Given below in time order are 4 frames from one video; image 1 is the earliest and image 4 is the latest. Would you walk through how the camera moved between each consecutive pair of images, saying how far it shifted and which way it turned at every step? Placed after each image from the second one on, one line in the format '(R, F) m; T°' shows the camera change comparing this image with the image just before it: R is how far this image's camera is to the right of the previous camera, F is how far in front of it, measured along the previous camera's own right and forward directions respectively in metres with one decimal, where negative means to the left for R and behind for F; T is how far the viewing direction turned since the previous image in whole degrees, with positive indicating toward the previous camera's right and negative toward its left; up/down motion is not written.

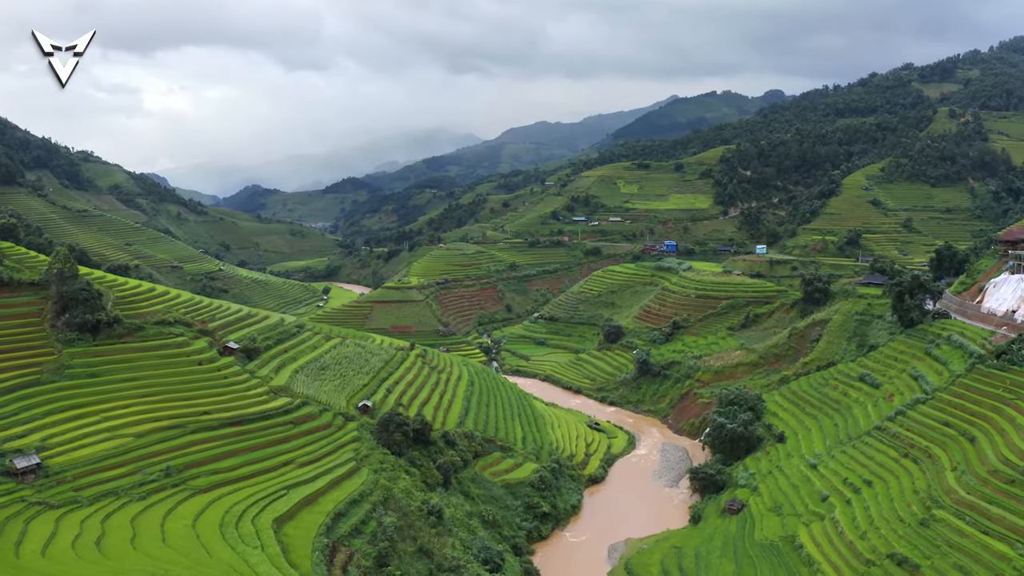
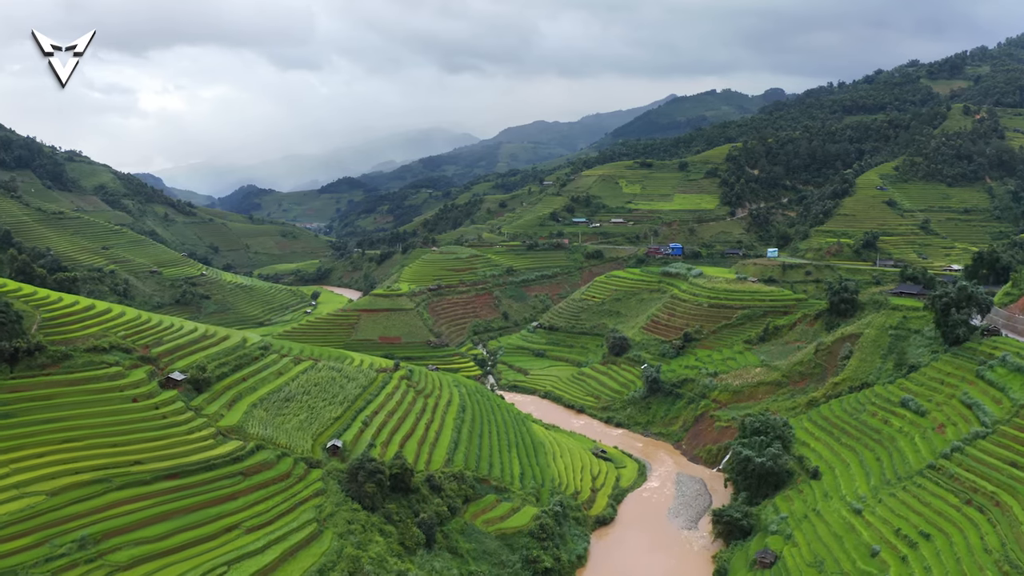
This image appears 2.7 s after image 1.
(+0.1, +3.9) m; 0°
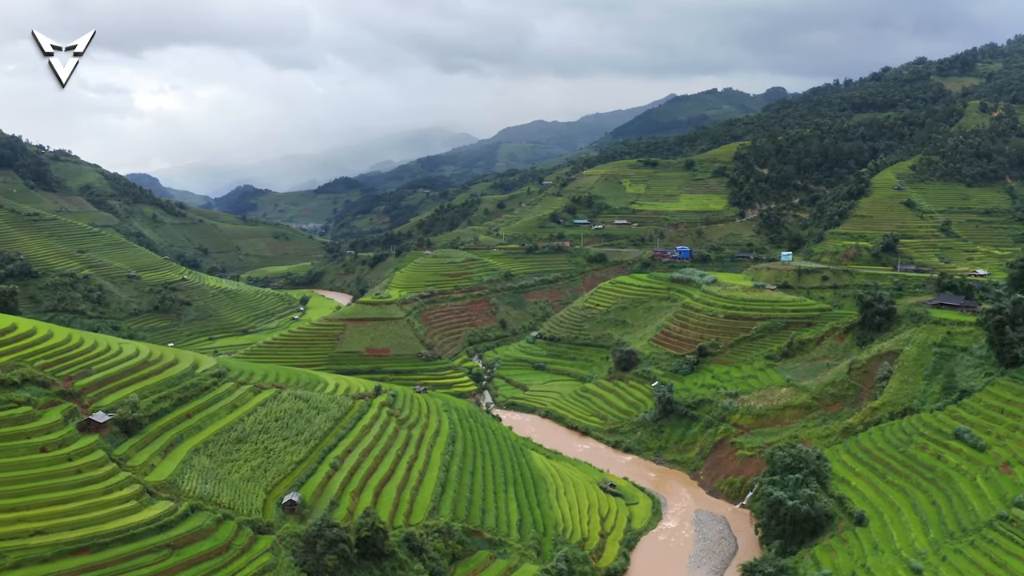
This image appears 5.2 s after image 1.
(+0.1, +3.8) m; 0°
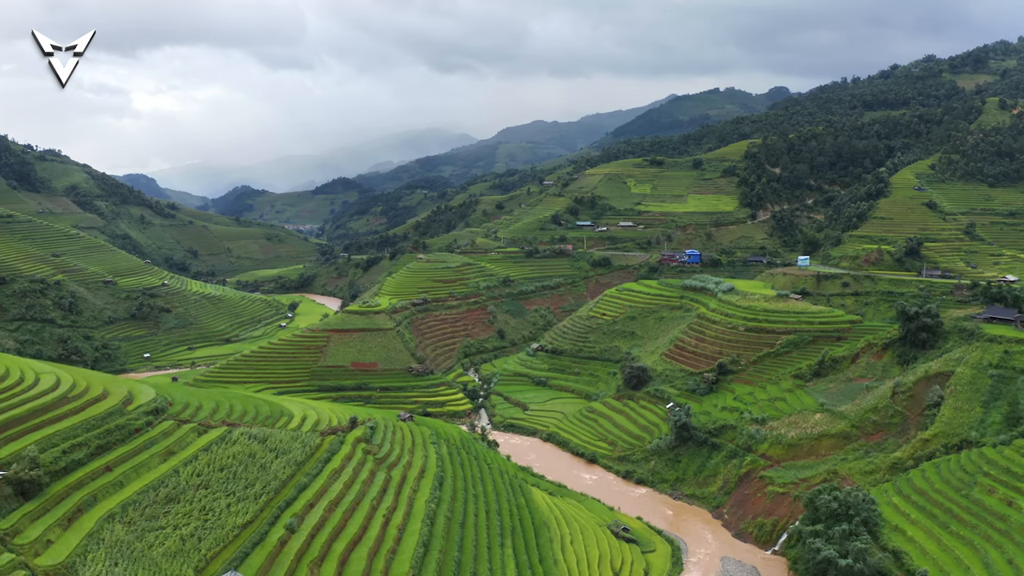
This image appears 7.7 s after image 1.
(+0.1, +3.8) m; 0°
